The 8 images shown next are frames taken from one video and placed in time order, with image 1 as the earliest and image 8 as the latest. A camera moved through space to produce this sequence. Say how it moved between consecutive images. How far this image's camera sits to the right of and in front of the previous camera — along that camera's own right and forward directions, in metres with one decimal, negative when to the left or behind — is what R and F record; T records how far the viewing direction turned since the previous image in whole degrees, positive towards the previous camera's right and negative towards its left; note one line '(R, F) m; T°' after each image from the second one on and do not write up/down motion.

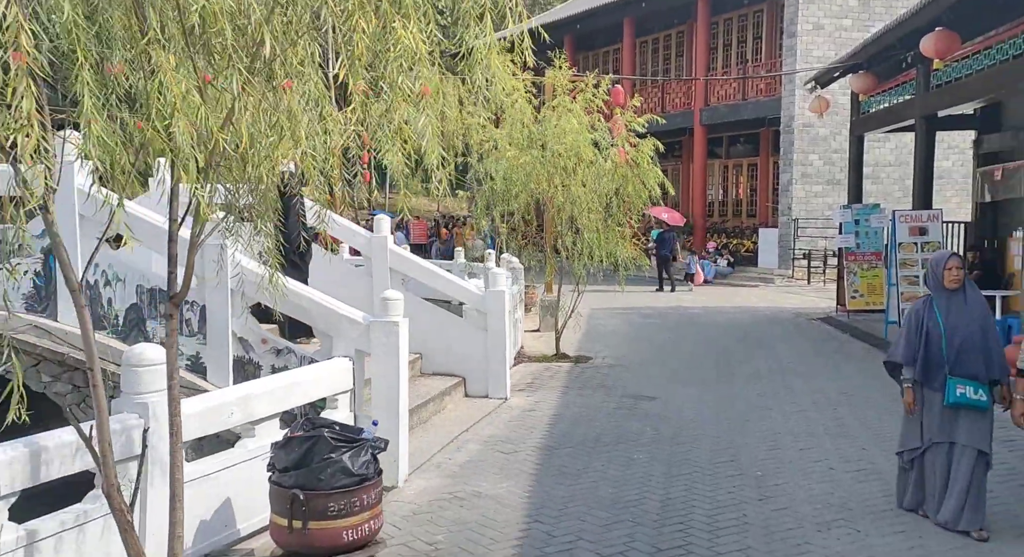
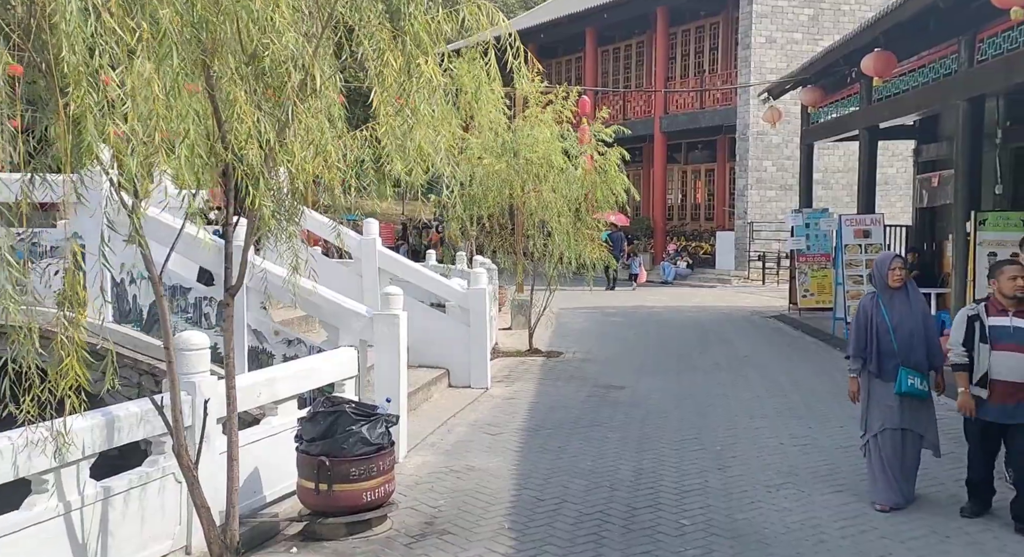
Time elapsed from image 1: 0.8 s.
(-0.2, -0.7) m; +3°
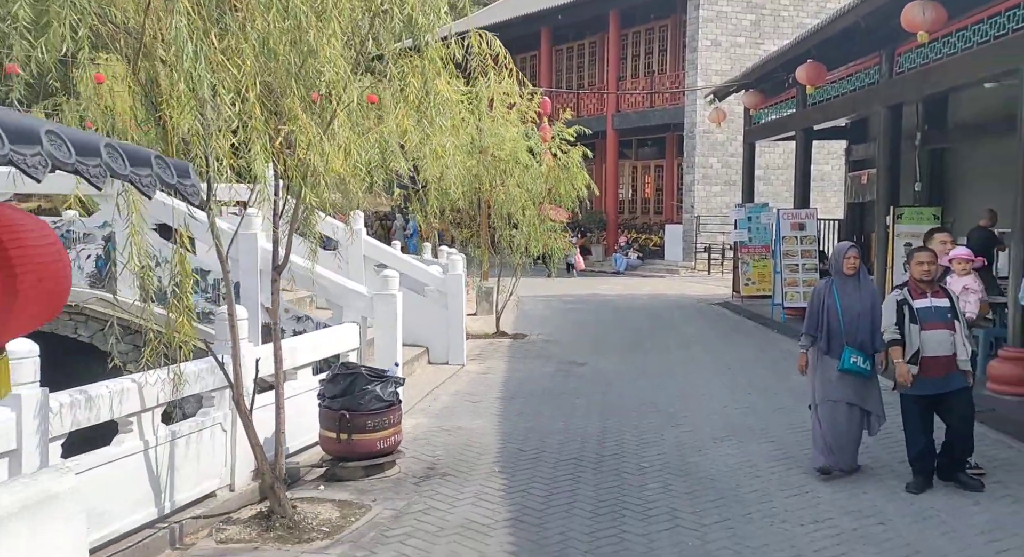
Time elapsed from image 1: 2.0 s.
(-0.3, -1.0) m; +3°
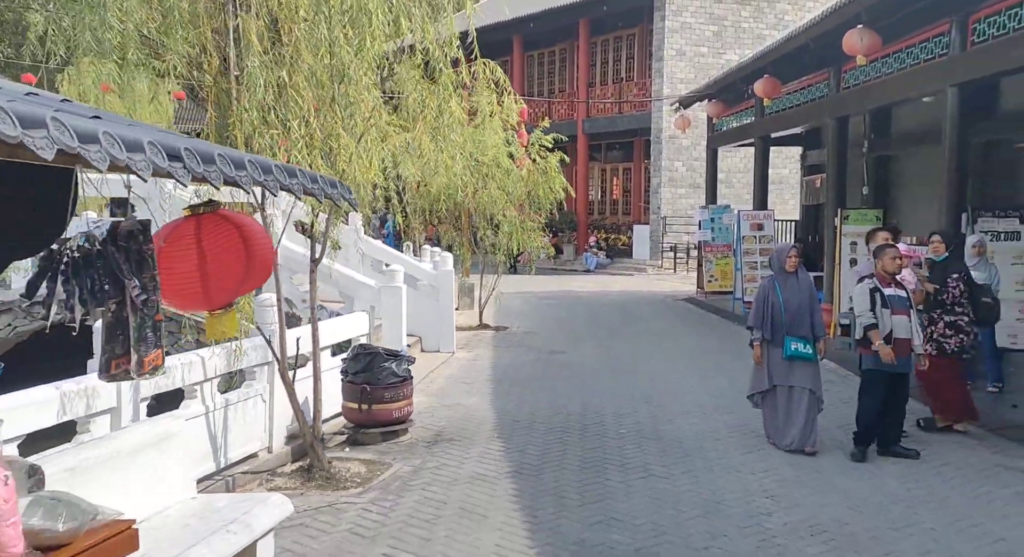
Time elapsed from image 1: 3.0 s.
(-0.2, -1.0) m; +2°
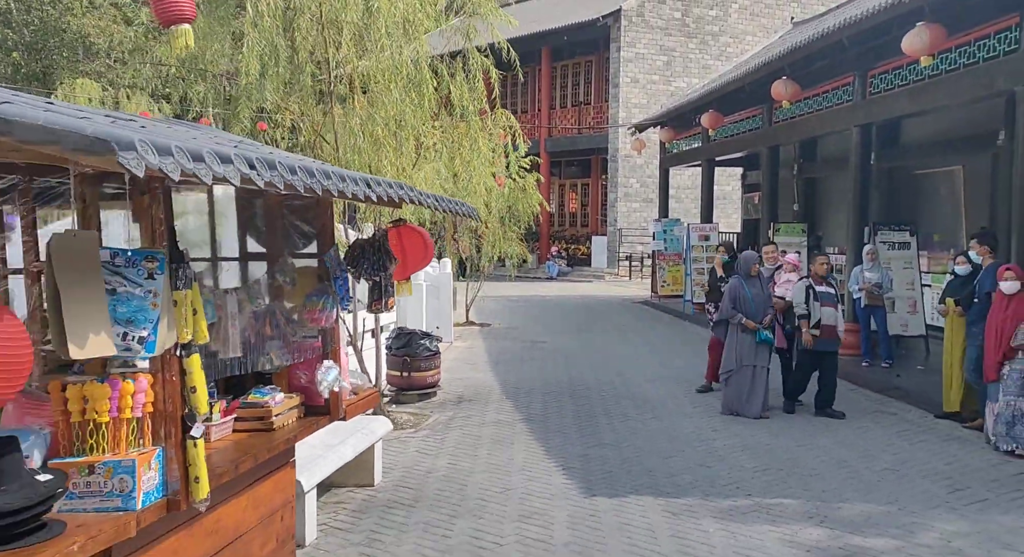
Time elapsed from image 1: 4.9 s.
(-0.6, -2.1) m; +3°
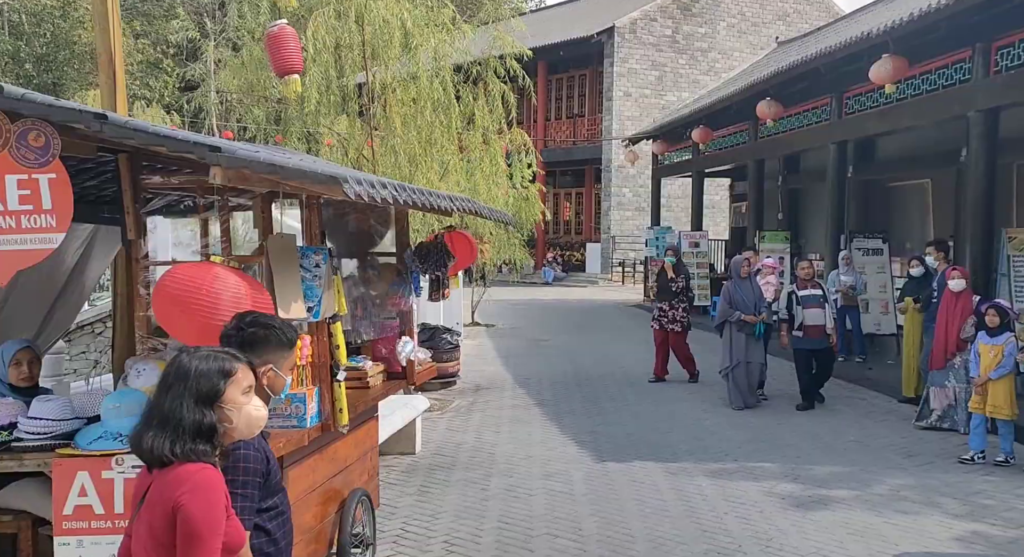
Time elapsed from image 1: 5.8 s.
(-0.3, -1.0) m; +1°
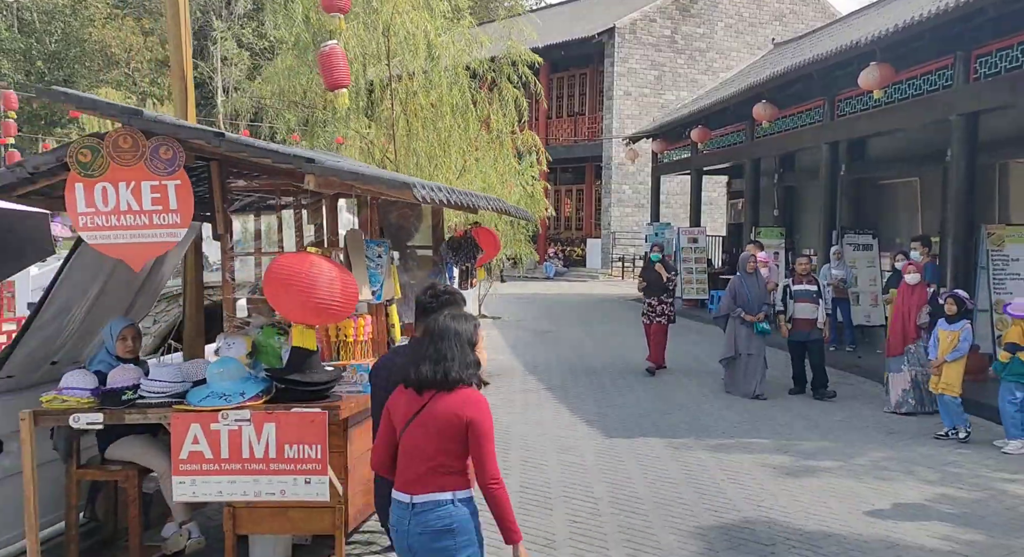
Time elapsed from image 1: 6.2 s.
(-0.2, -0.6) m; 0°
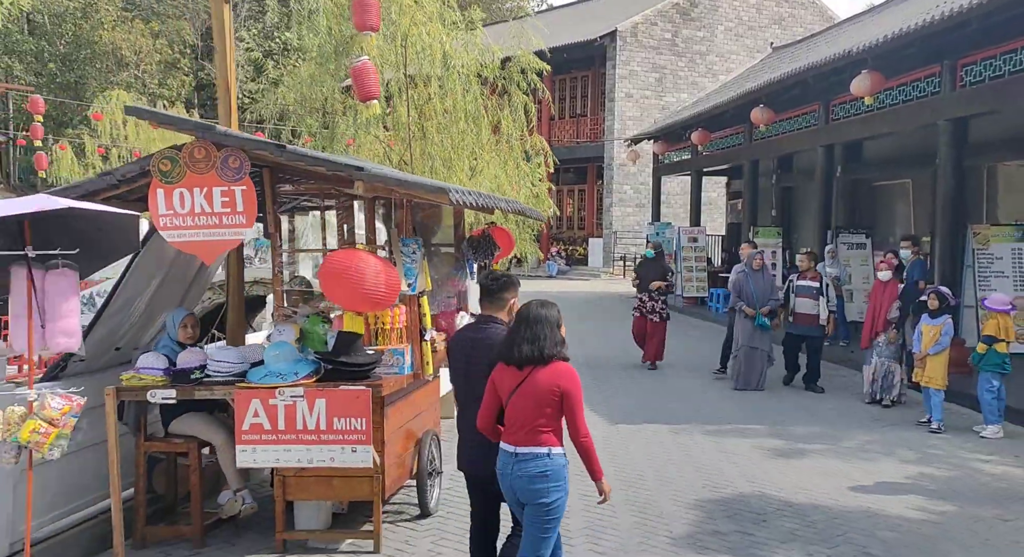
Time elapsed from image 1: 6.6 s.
(-0.1, -0.5) m; 0°
